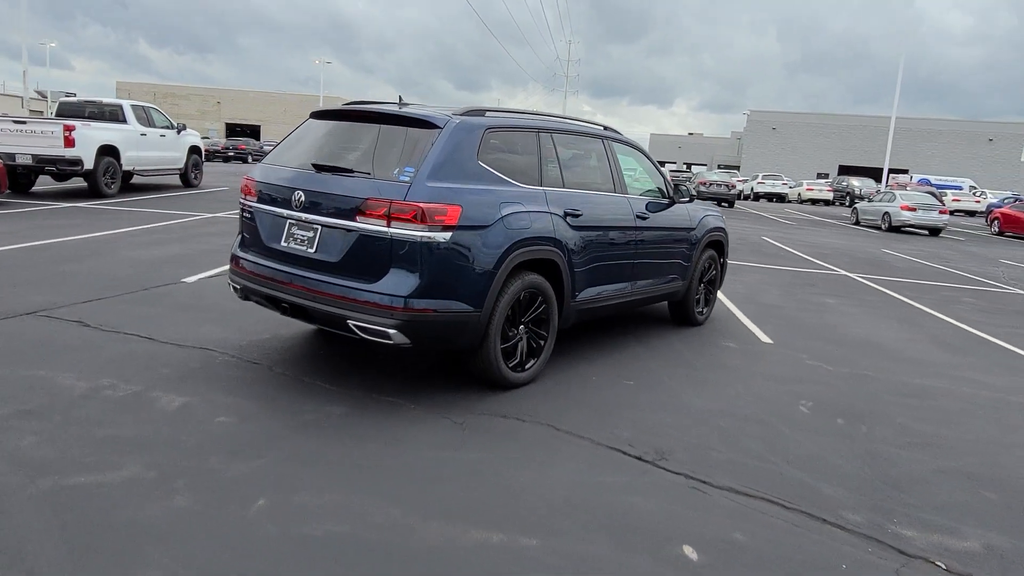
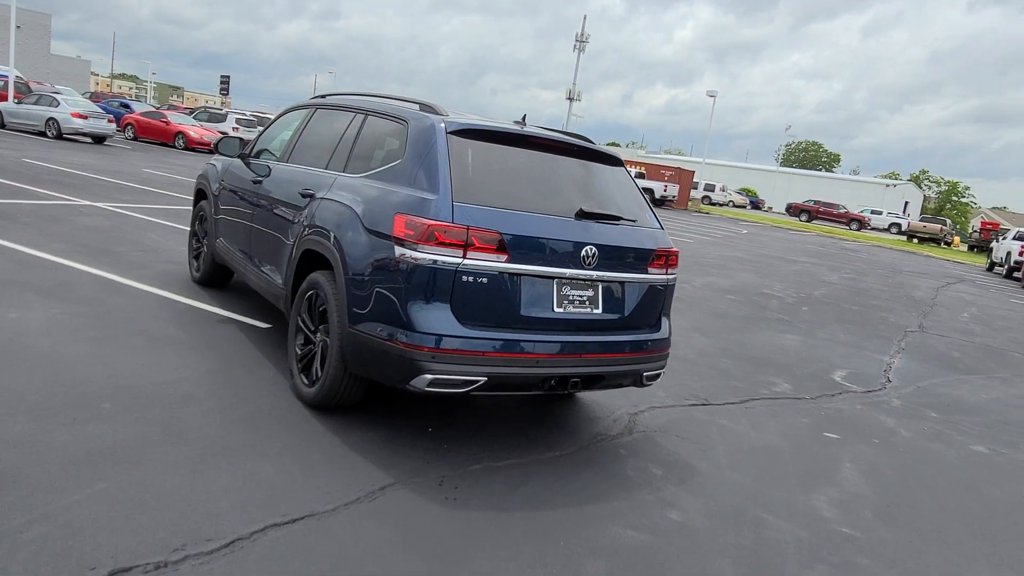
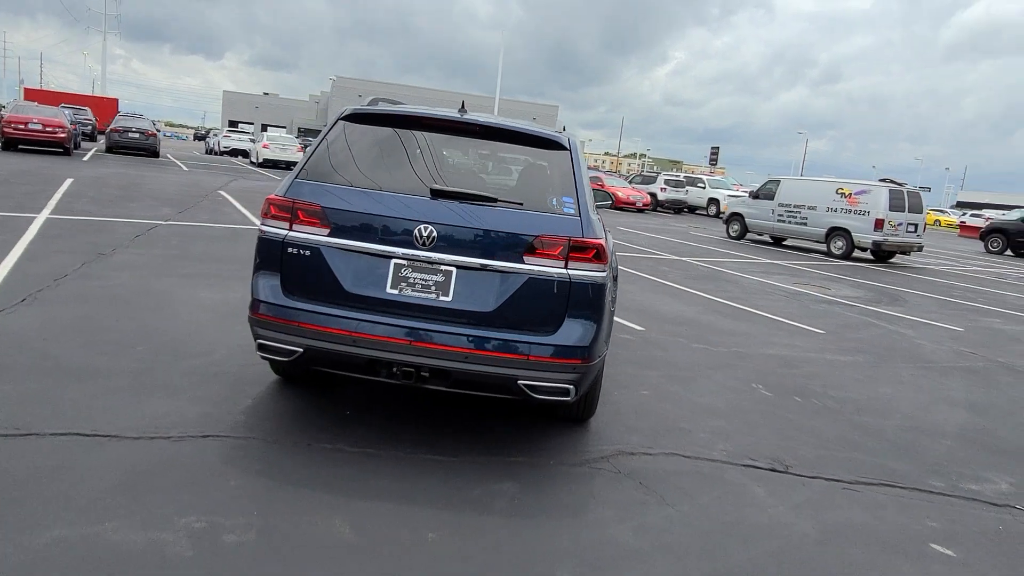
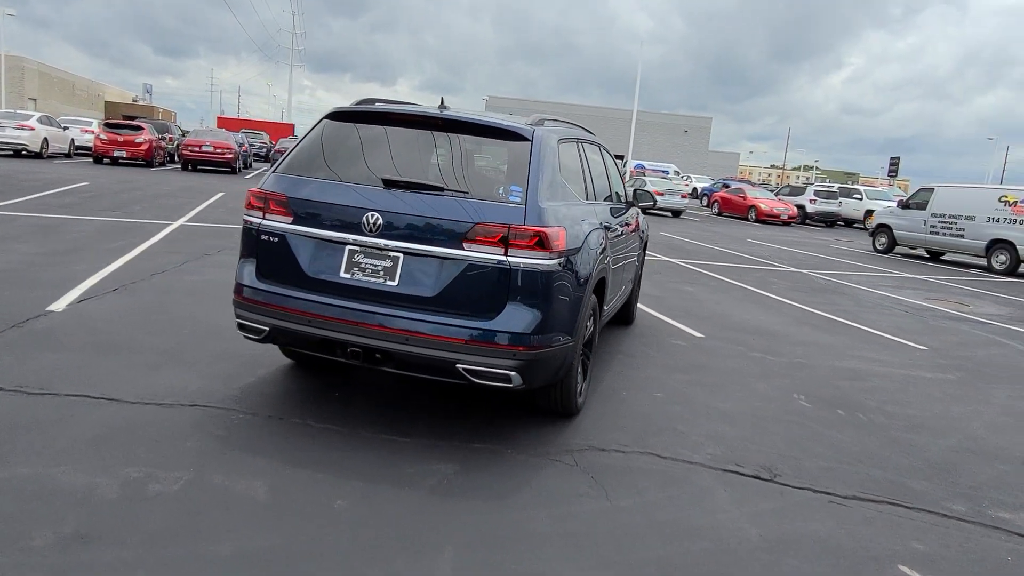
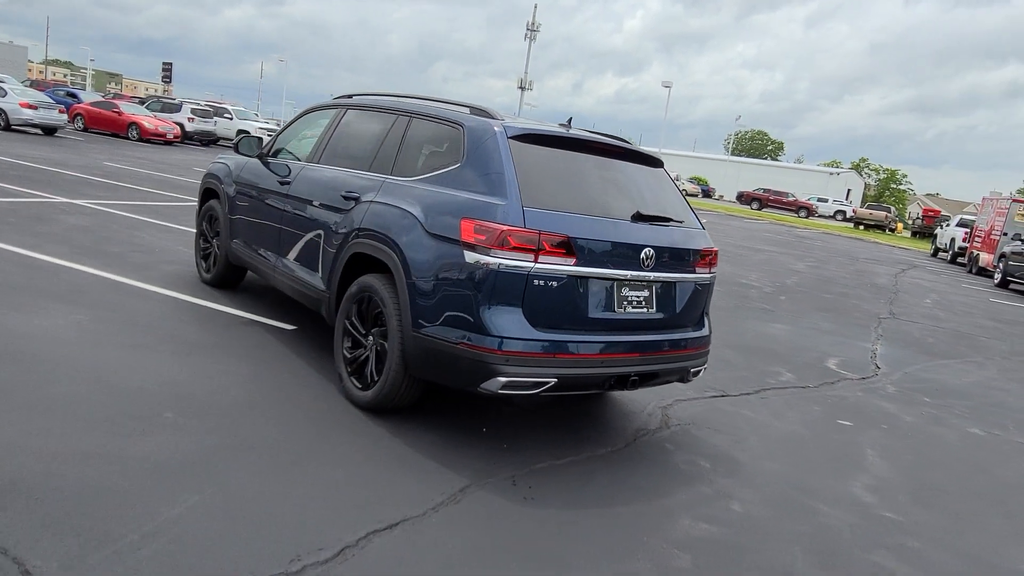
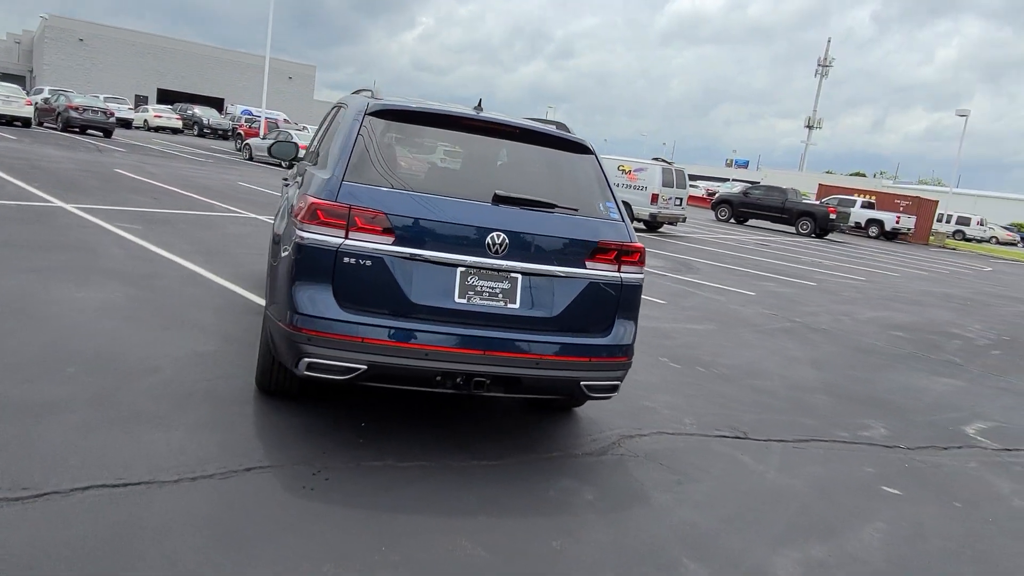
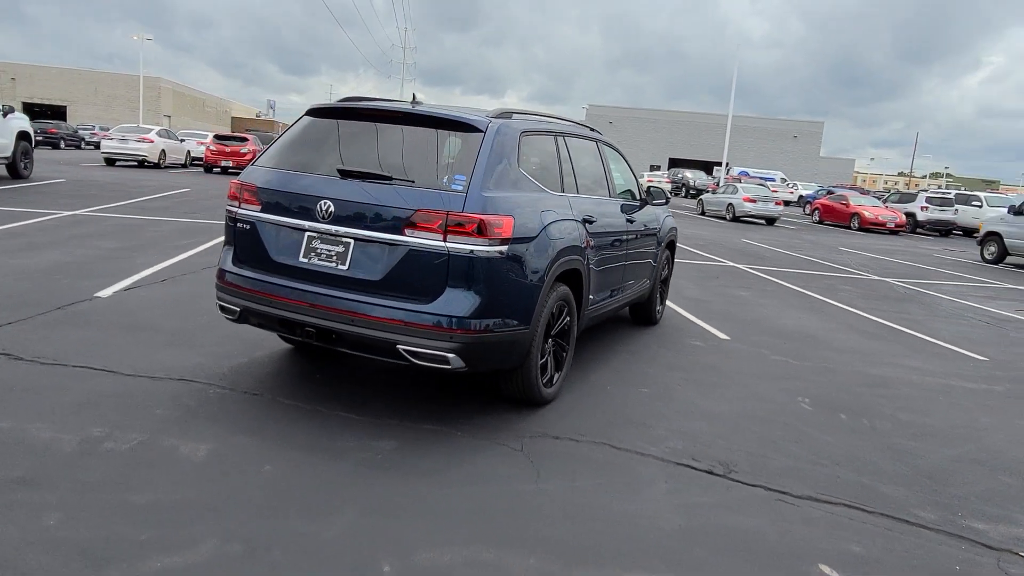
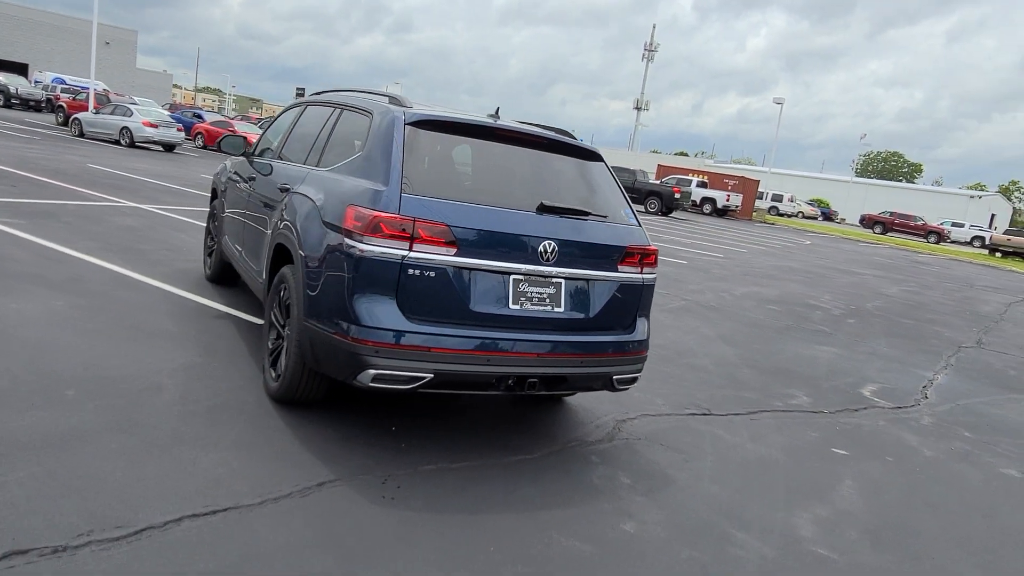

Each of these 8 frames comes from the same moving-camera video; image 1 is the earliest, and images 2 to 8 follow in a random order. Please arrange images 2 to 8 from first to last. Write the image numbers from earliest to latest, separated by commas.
7, 4, 3, 6, 8, 2, 5
